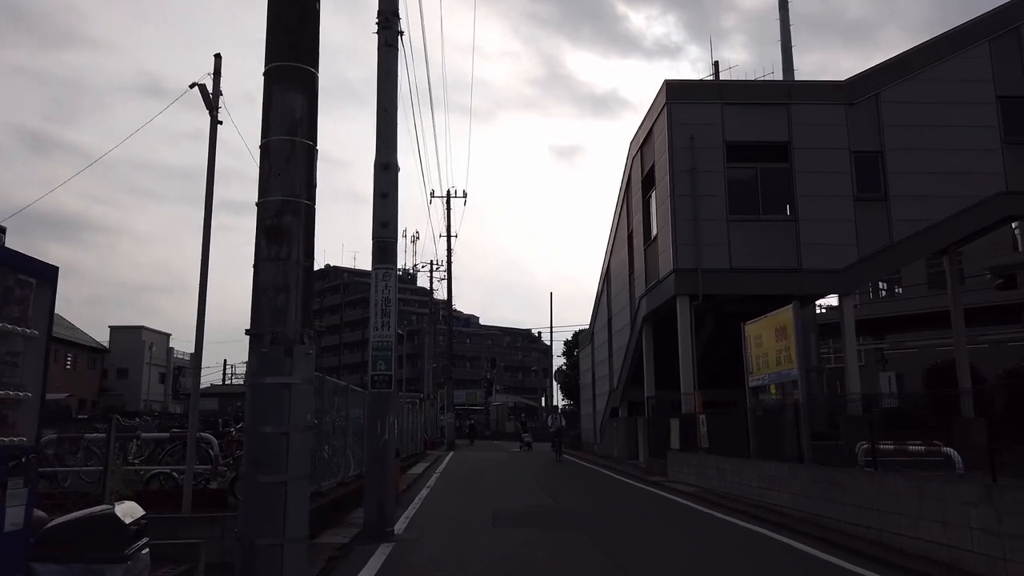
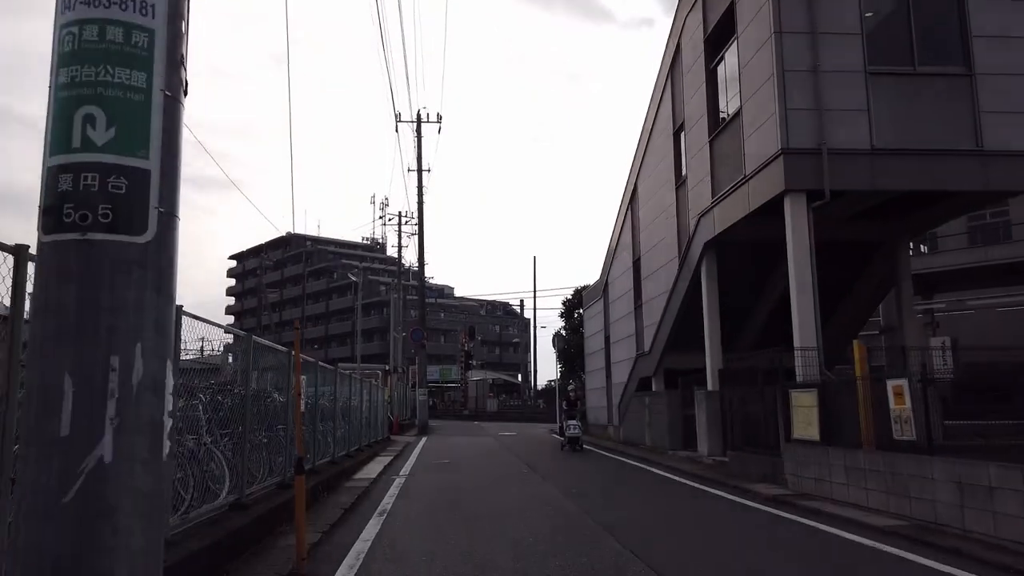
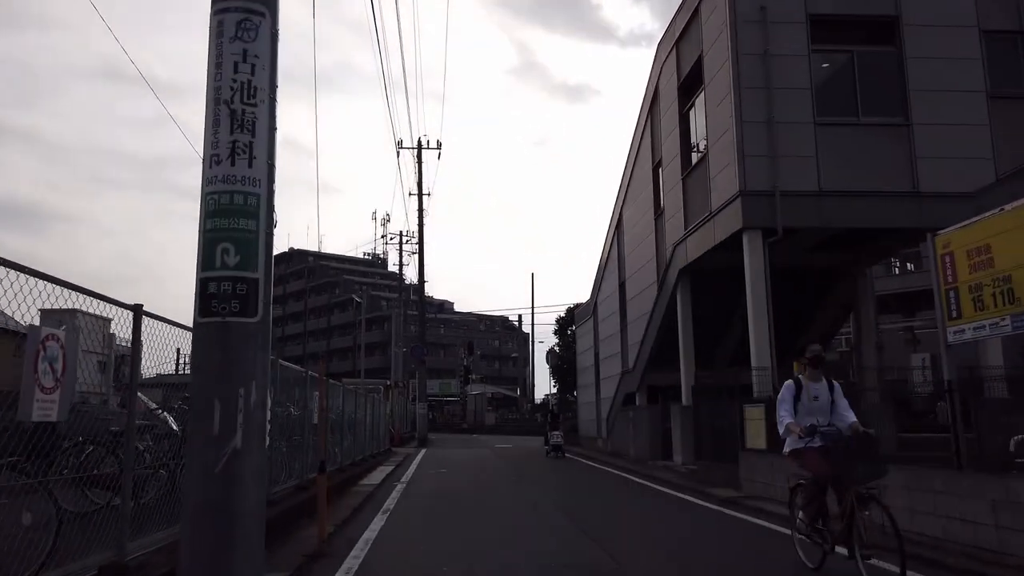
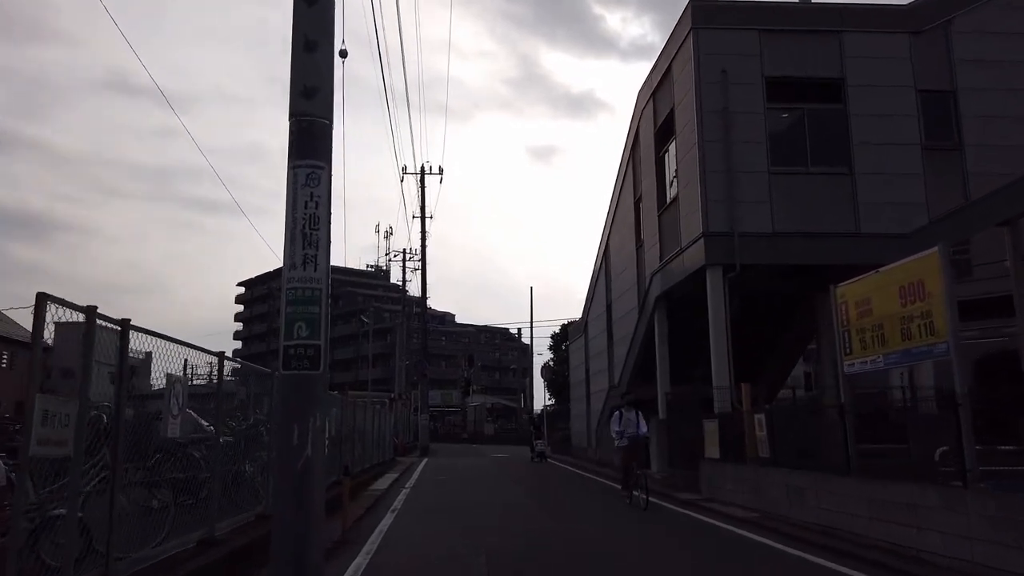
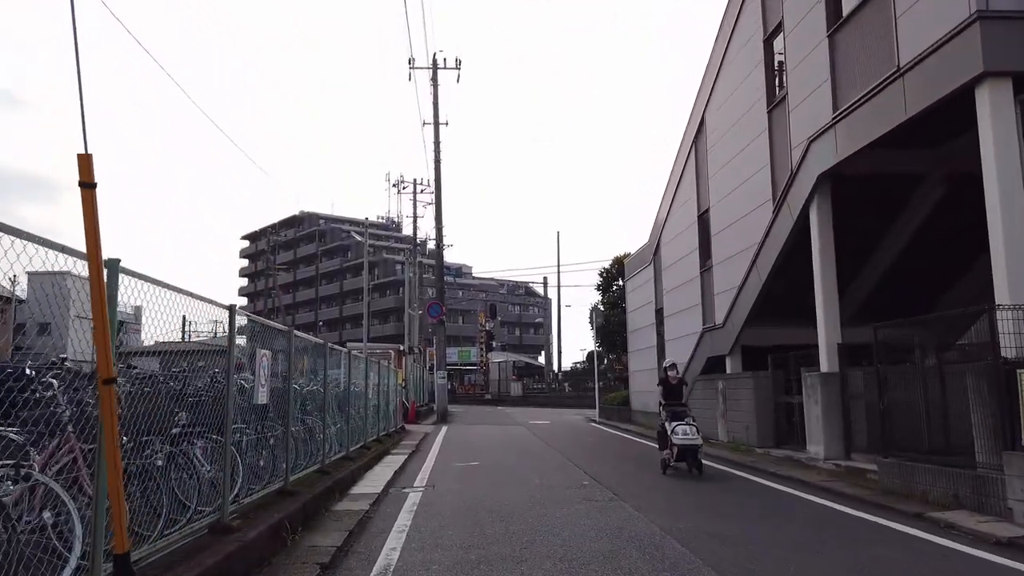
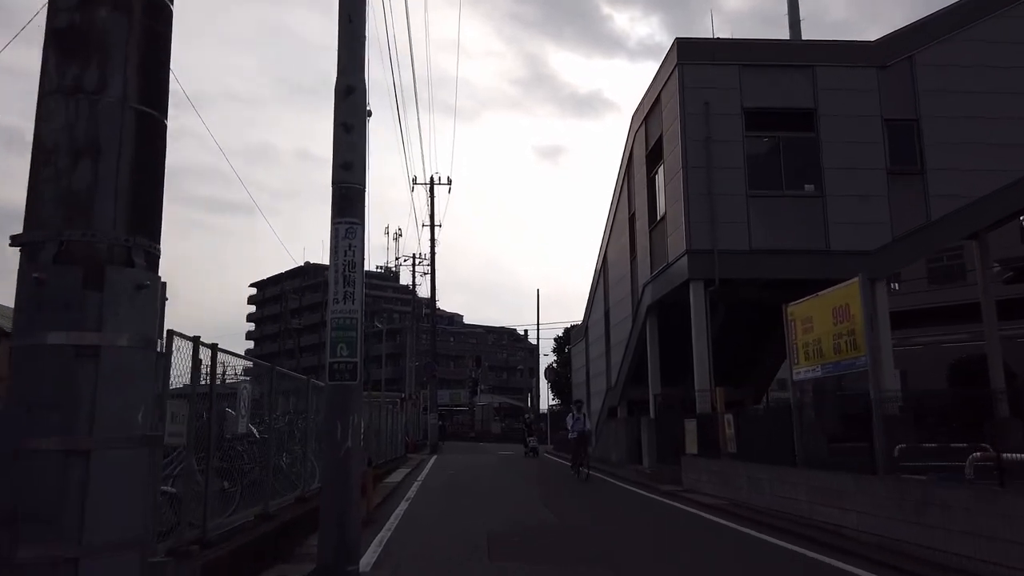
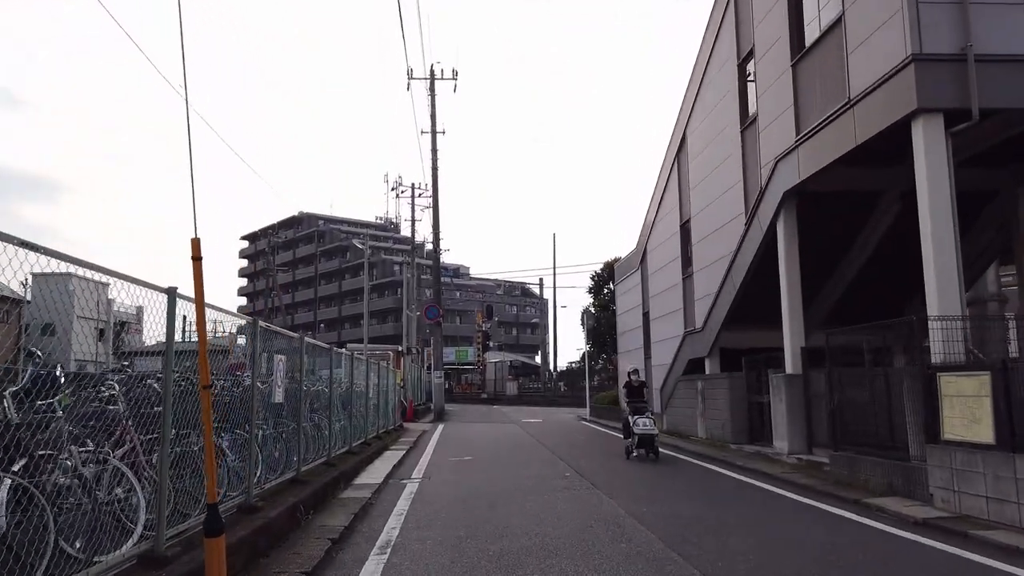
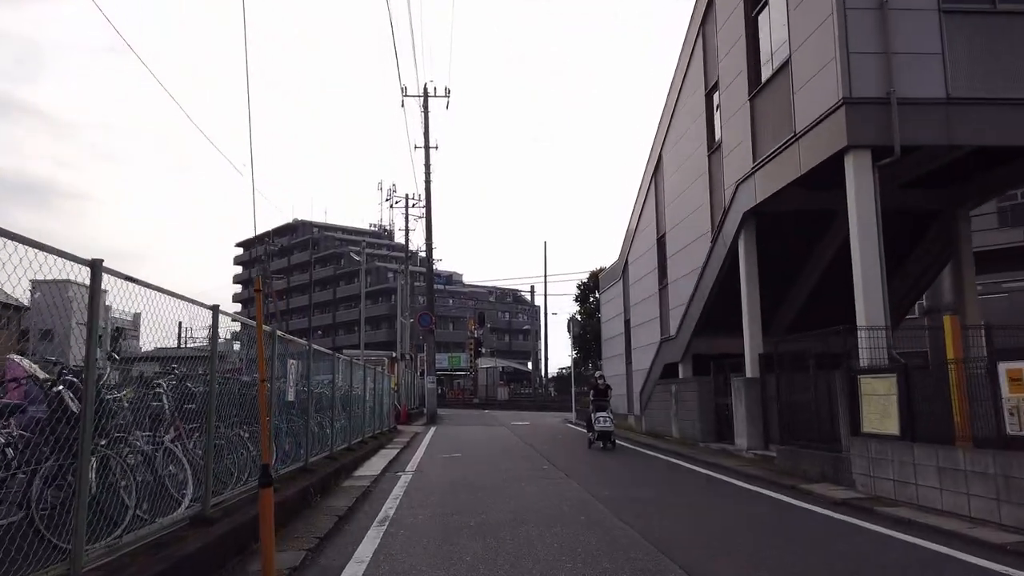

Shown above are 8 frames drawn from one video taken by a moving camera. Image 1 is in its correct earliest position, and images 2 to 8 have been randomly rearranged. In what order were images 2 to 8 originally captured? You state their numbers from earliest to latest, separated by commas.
6, 4, 3, 2, 8, 7, 5
